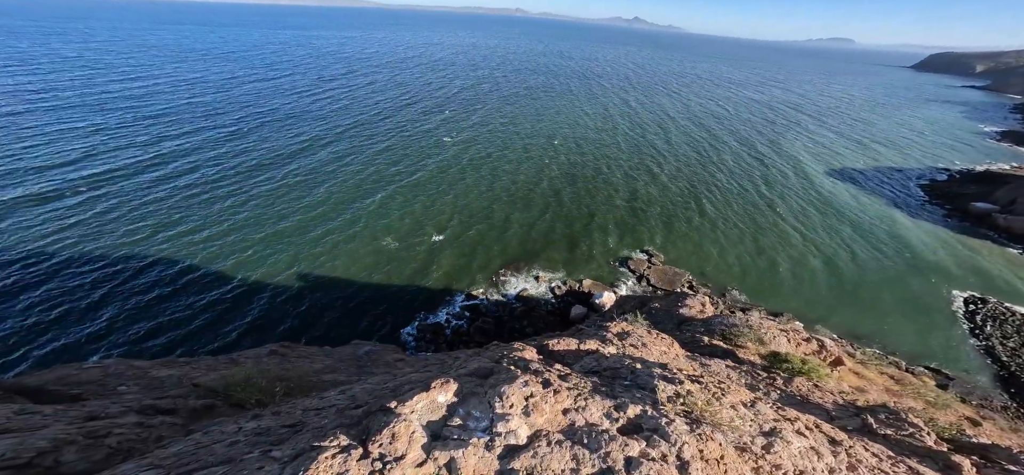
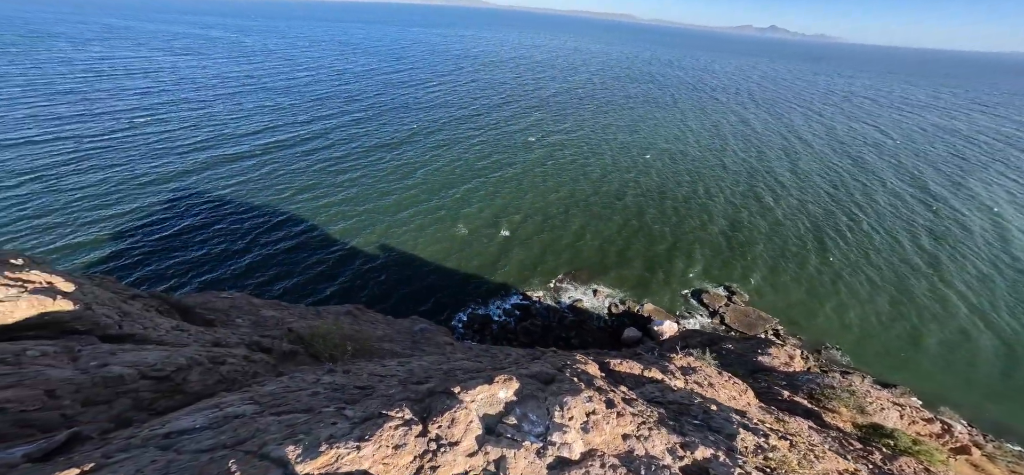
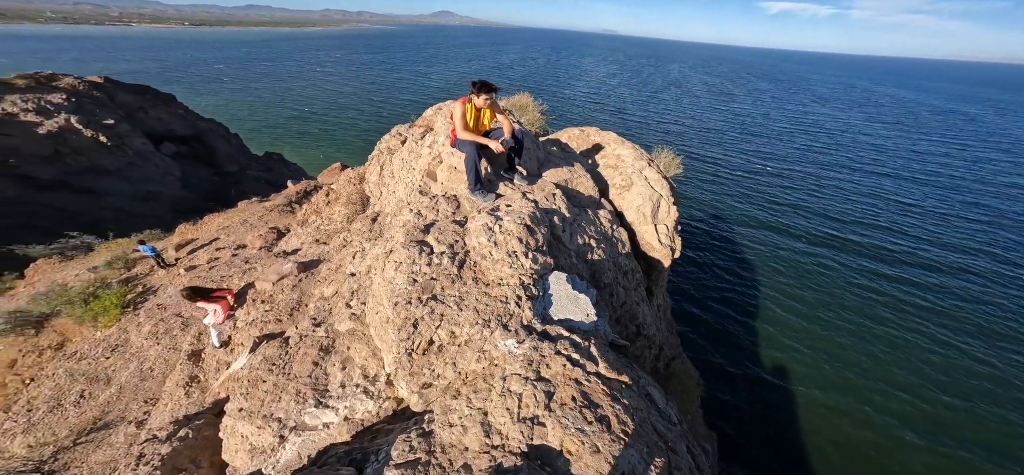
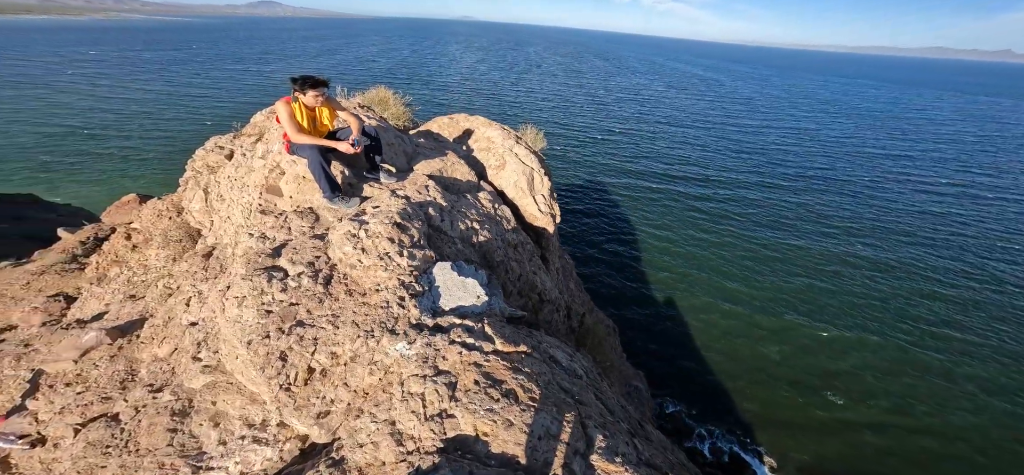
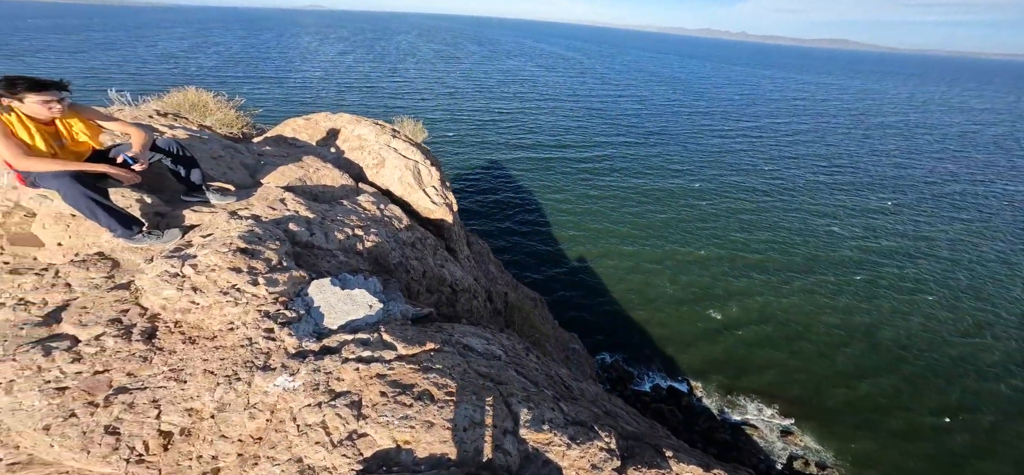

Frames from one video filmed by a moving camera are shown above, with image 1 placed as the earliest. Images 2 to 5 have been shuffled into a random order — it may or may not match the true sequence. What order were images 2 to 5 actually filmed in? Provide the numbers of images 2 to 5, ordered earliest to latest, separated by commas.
2, 5, 4, 3
